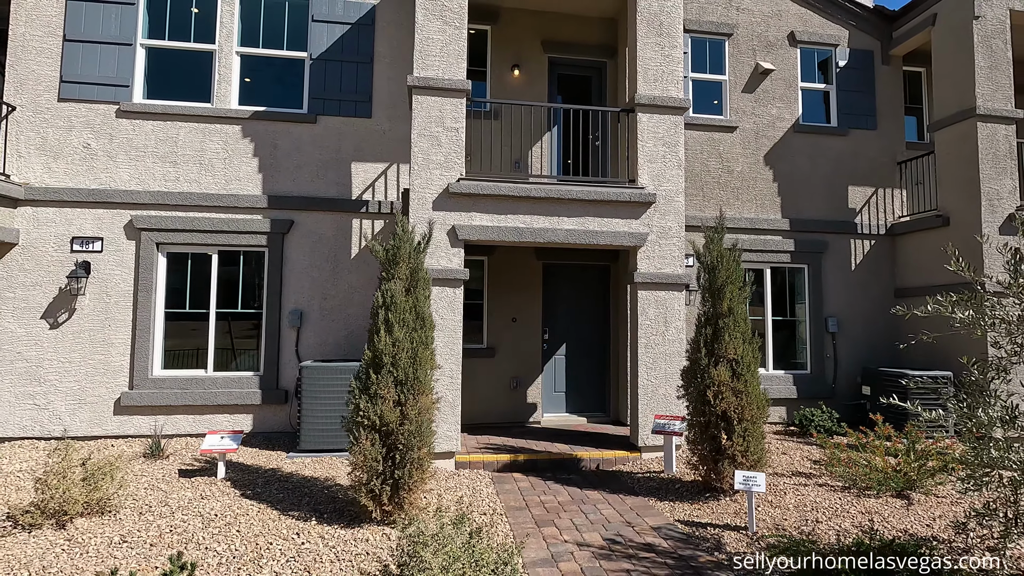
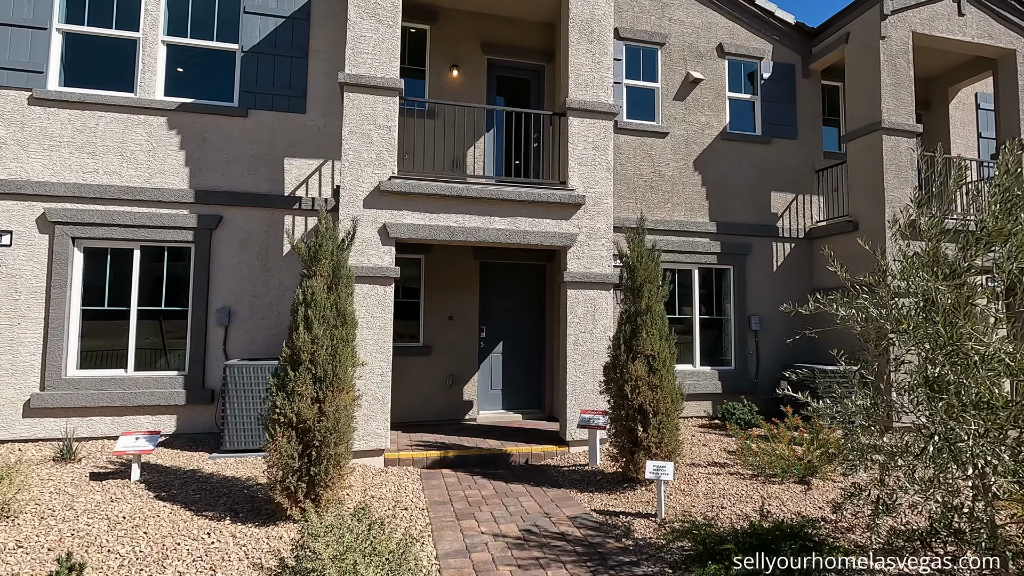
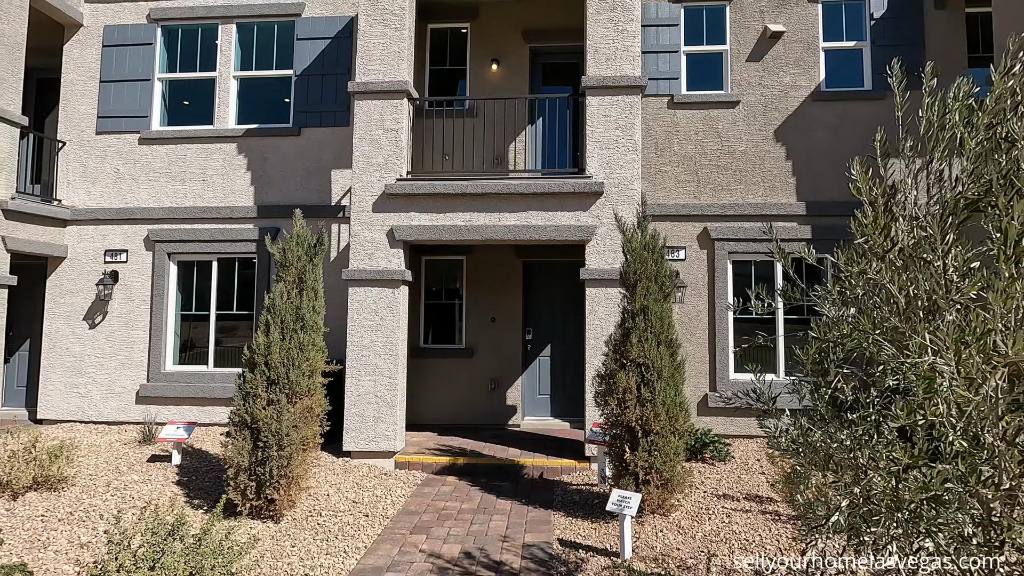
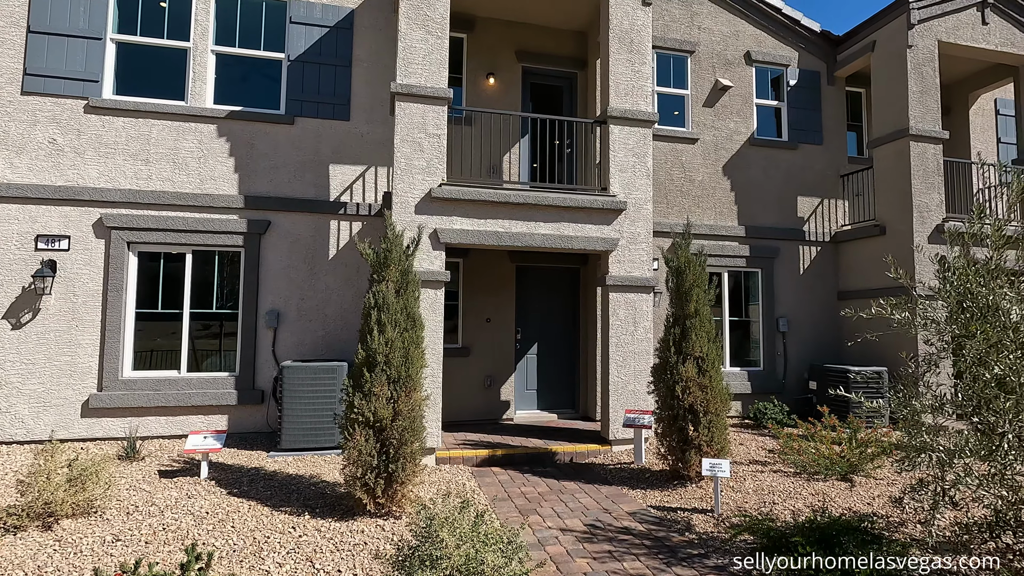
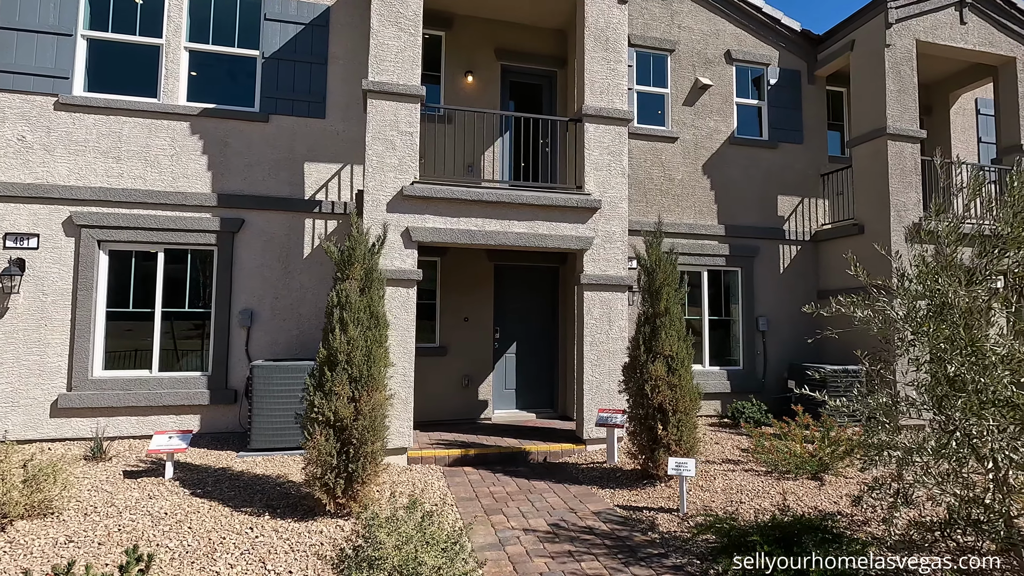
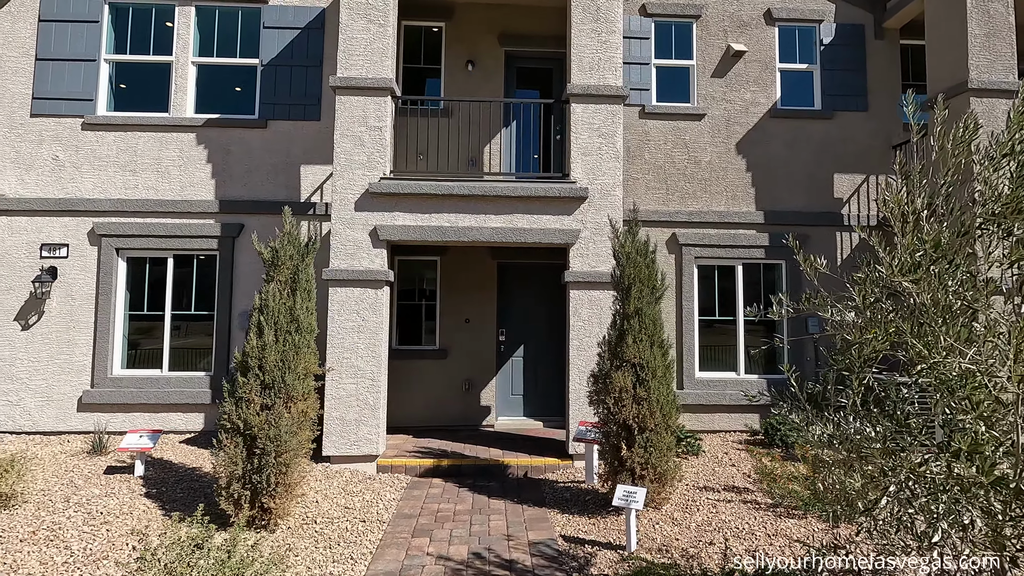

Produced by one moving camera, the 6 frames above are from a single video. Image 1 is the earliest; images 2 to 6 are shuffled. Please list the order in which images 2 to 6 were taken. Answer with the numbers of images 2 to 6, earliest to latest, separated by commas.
4, 5, 2, 6, 3
